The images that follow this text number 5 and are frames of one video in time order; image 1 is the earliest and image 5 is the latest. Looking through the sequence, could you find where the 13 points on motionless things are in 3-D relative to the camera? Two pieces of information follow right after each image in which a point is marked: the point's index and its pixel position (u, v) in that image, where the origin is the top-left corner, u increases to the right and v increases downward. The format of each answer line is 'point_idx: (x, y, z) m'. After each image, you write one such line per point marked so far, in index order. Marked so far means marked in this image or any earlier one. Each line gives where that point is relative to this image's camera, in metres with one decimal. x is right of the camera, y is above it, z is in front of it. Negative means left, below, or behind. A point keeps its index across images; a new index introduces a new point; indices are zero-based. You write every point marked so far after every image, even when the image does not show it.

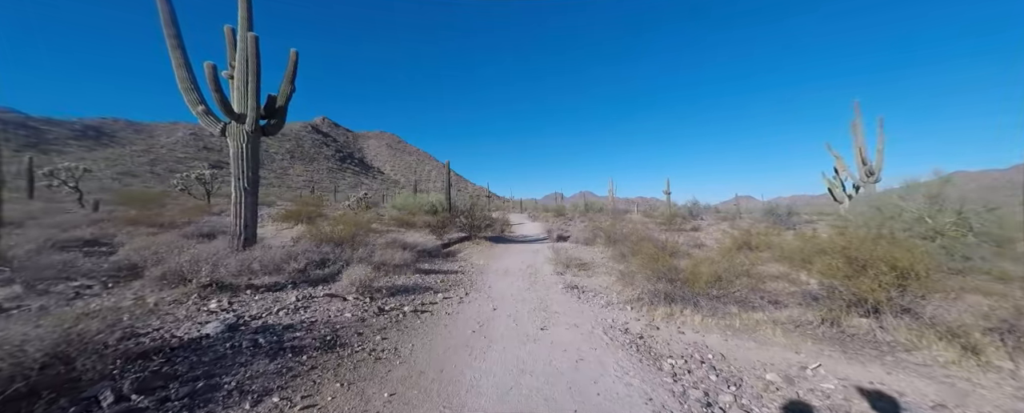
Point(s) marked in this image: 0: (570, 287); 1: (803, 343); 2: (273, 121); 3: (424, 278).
0: (+1.3, -1.9, +6.6) m
1: (+3.6, -1.7, +3.5) m
2: (-6.5, +2.3, +7.6) m
3: (-2.1, -1.7, +6.6) m
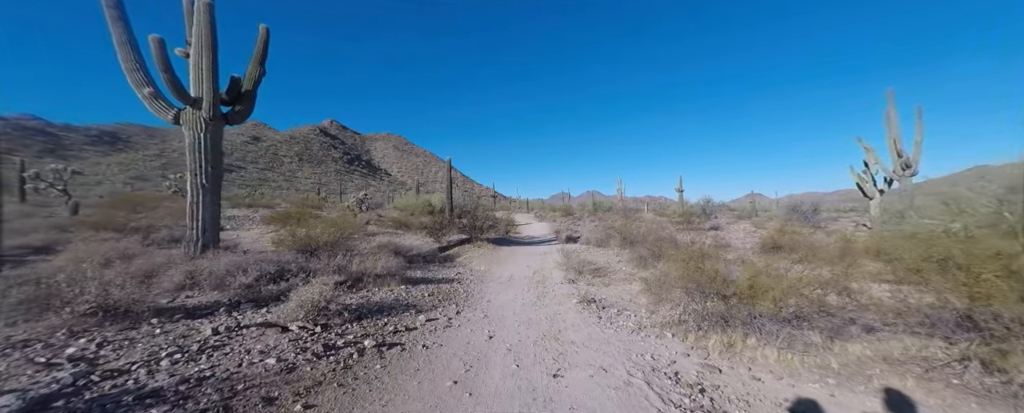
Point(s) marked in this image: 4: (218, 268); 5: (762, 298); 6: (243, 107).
0: (+1.4, -1.8, +5.4) m
1: (+3.6, -1.6, +2.2) m
2: (-6.4, +2.3, +6.6) m
3: (-2.0, -1.7, +5.5) m
4: (-4.6, -1.0, +4.4) m
5: (+3.3, -1.2, +3.8) m
6: (-6.3, +2.3, +6.6) m
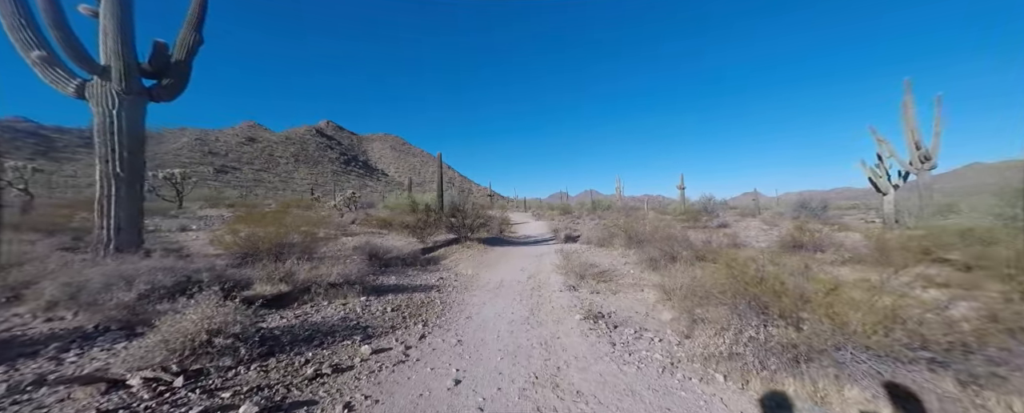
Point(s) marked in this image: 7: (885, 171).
0: (+1.2, -1.7, +4.2) m
1: (+3.4, -1.4, +1.1) m
2: (-6.7, +2.4, +5.4) m
3: (-2.2, -1.5, +4.4) m
4: (-4.8, -0.8, +3.3) m
5: (+3.1, -1.1, +2.6) m
6: (-6.6, +2.4, +5.4) m
7: (+25.8, +2.5, +19.5) m
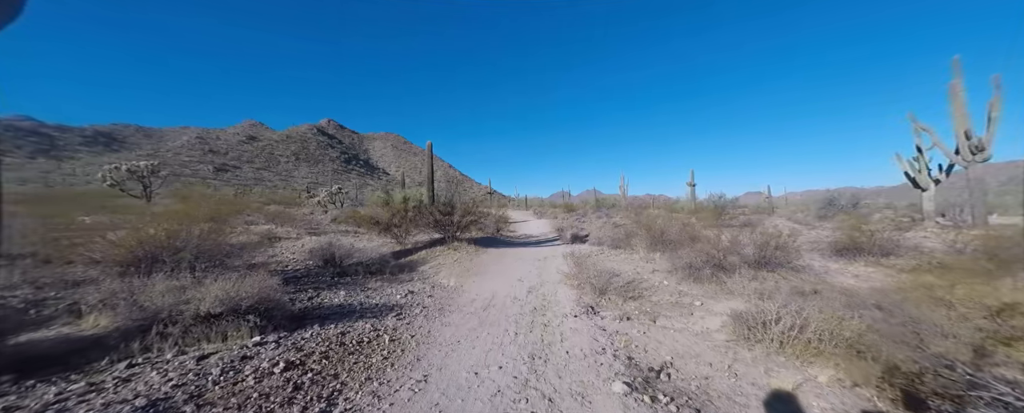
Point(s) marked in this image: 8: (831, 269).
0: (+1.1, -1.5, +2.4) m
1: (+3.2, -1.2, -0.8) m
2: (-6.8, +2.6, +3.6) m
3: (-2.3, -1.3, +2.5) m
4: (-4.9, -0.7, +1.4) m
5: (+3.0, -0.9, +0.7) m
6: (-6.7, +2.6, +3.6) m
7: (+25.7, +2.7, +17.5) m
8: (+7.9, -1.6, +7.0) m
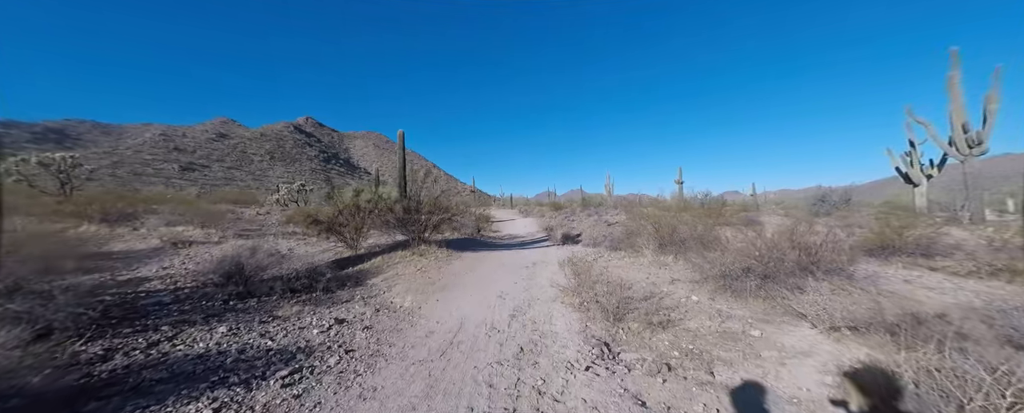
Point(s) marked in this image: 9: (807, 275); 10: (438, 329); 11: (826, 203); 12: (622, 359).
0: (+0.9, -1.3, +0.8) m
1: (+3.2, -1.1, -2.2) m
2: (-7.0, +2.7, +1.6) m
3: (-2.5, -1.2, +0.8) m
4: (-5.1, -0.5, -0.5) m
5: (+2.9, -0.7, -0.7) m
6: (-6.9, +2.7, +1.6) m
7: (+24.7, +2.9, +17.2) m
8: (+7.5, -1.4, +5.8) m
9: (+4.8, -1.1, +4.5) m
10: (-0.9, -1.5, +3.6) m
11: (+21.4, +0.2, +19.2) m
12: (+1.1, -1.5, +2.7) m
